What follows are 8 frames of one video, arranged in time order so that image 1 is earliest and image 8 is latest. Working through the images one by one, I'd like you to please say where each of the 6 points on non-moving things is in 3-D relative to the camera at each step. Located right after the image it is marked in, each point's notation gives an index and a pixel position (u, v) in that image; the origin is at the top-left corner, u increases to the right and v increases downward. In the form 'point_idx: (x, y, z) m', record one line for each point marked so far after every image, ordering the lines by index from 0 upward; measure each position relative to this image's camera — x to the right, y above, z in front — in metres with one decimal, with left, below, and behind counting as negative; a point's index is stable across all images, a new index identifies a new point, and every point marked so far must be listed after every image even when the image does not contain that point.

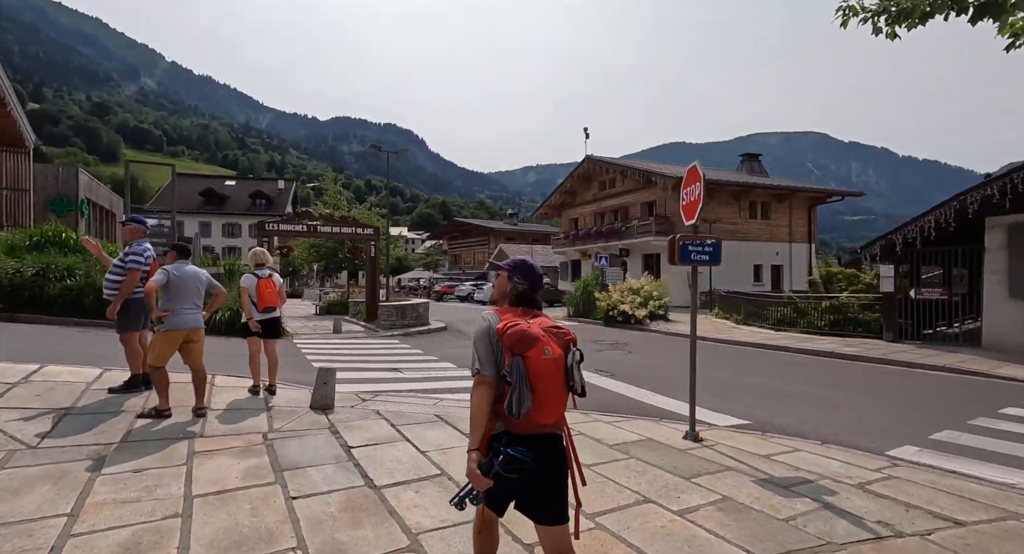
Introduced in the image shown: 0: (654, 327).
0: (+5.1, -1.8, +19.1) m
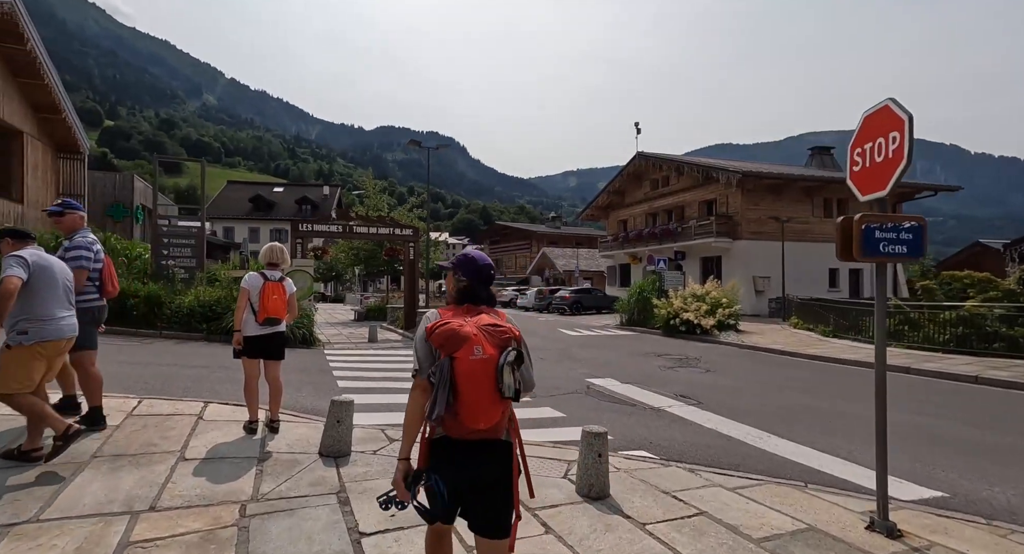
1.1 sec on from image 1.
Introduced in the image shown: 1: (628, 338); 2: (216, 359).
0: (+6.6, -1.9, +16.9) m
1: (+3.9, -2.1, +18.4) m
2: (-5.6, -1.6, +10.2) m
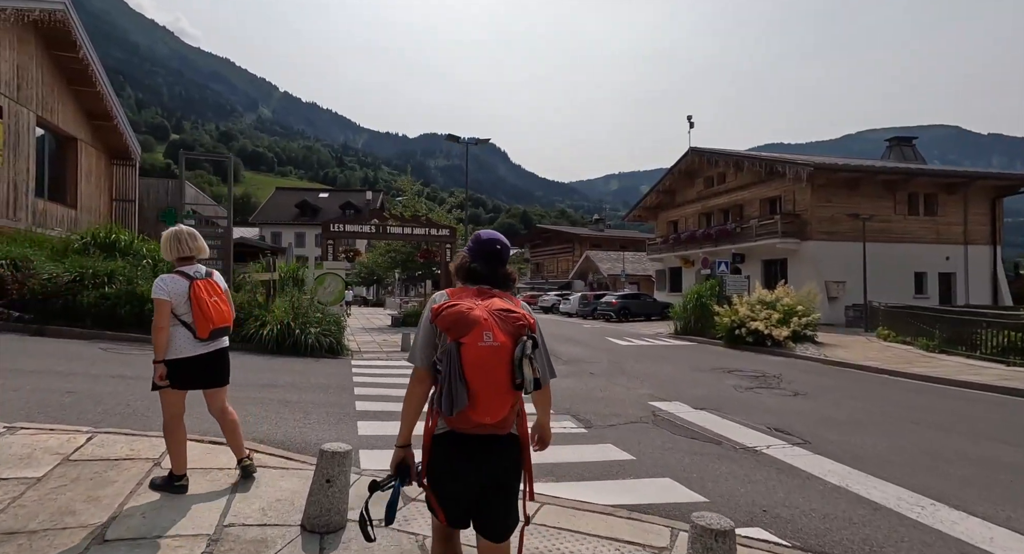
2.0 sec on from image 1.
0: (+7.9, -2.1, +14.8) m
1: (+5.3, -2.3, +16.5) m
2: (-4.8, -1.6, +9.0) m
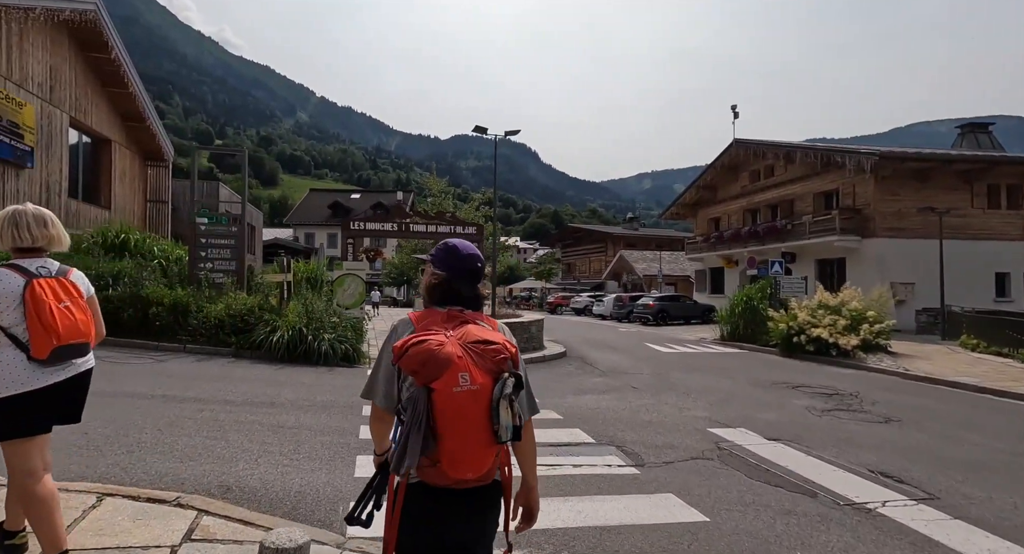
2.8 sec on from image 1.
0: (+8.7, -2.1, +13.0) m
1: (+6.2, -2.3, +14.9) m
2: (-4.3, -1.6, +8.0) m
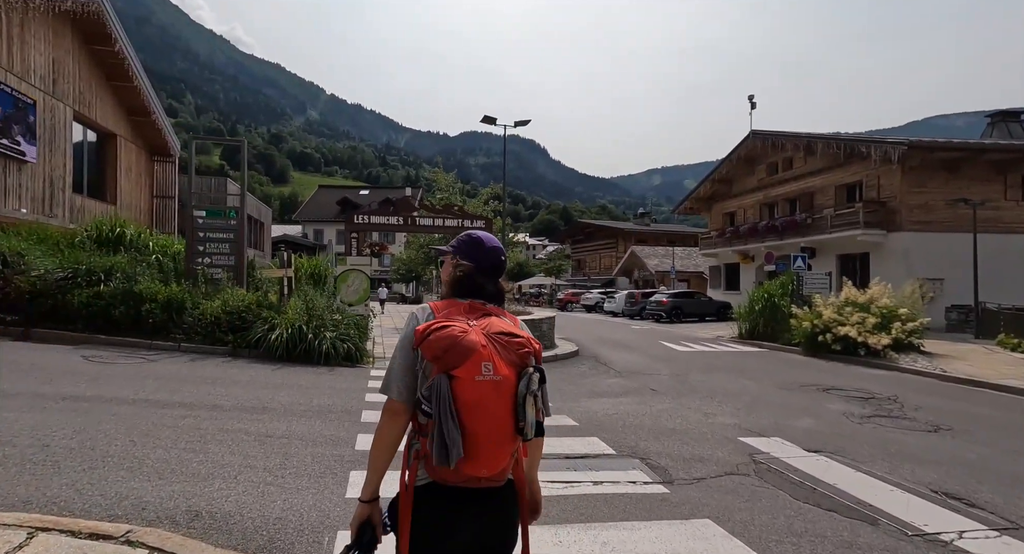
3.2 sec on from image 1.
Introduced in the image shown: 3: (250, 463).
0: (+8.9, -2.0, +12.2) m
1: (+6.5, -2.2, +14.2) m
2: (-4.1, -1.6, +7.4) m
3: (-2.3, -1.7, +4.8) m
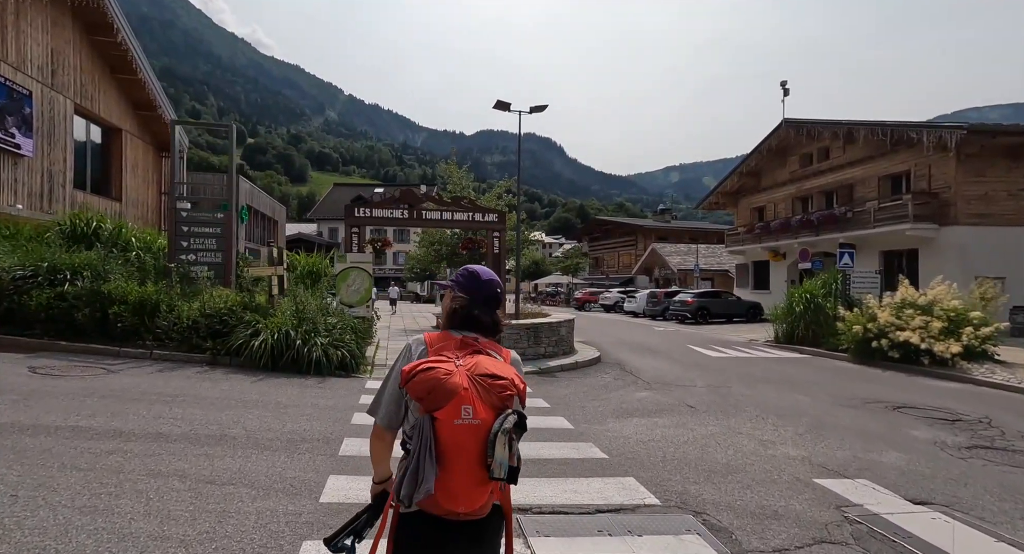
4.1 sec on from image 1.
0: (+9.2, -2.0, +10.6) m
1: (+6.9, -2.2, +12.6) m
2: (-4.0, -1.6, +6.2) m
3: (-2.3, -1.7, +3.5) m
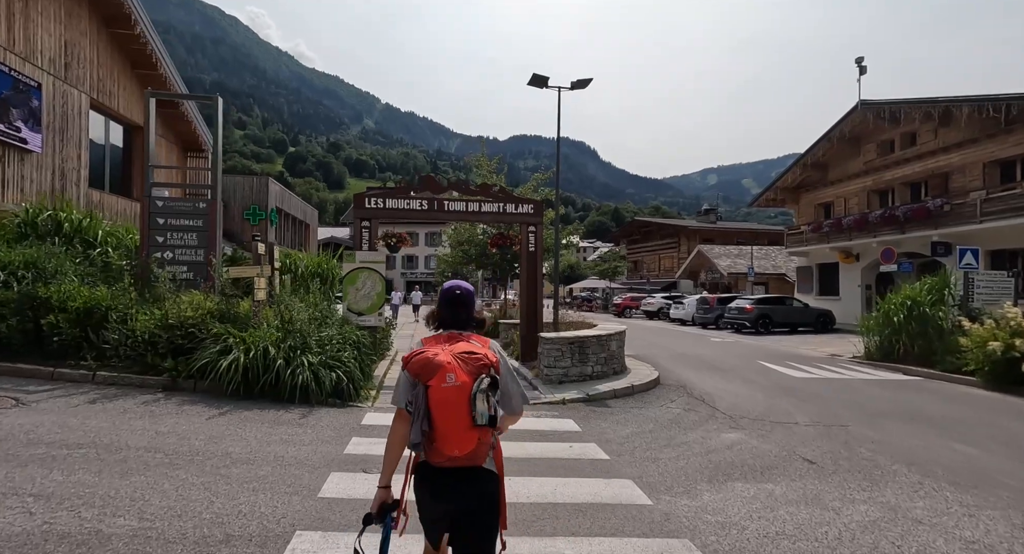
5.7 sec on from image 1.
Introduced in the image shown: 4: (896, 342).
0: (+9.9, -2.0, +7.6) m
1: (+7.6, -2.2, +9.8) m
2: (-3.6, -1.5, +4.0) m
3: (-2.0, -1.6, +1.3) m
4: (+9.6, -1.7, +13.6) m
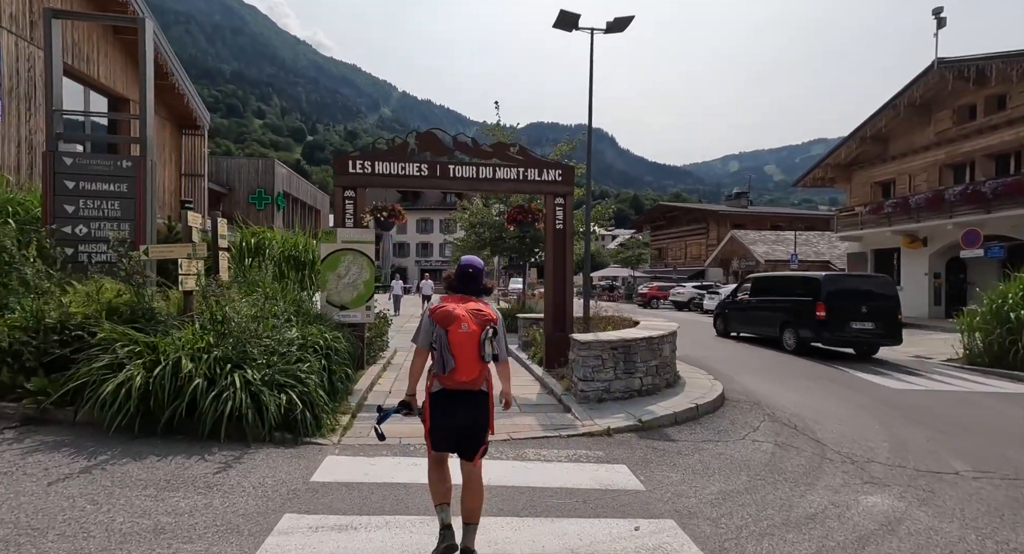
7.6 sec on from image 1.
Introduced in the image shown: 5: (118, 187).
0: (+10.1, -1.8, +4.8) m
1: (+7.9, -2.0, +7.0) m
2: (-3.4, -1.4, +1.6) m
3: (-2.0, -1.6, -1.2) m
4: (+10.1, -1.4, +10.8) m
5: (-5.5, +1.3, +7.4) m
